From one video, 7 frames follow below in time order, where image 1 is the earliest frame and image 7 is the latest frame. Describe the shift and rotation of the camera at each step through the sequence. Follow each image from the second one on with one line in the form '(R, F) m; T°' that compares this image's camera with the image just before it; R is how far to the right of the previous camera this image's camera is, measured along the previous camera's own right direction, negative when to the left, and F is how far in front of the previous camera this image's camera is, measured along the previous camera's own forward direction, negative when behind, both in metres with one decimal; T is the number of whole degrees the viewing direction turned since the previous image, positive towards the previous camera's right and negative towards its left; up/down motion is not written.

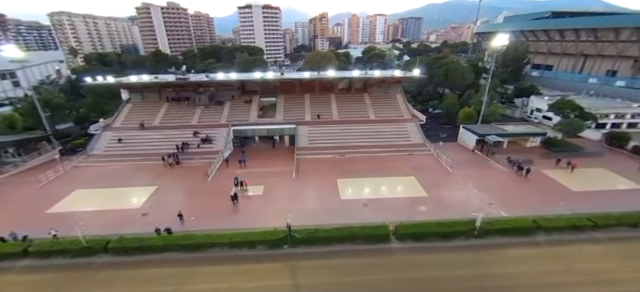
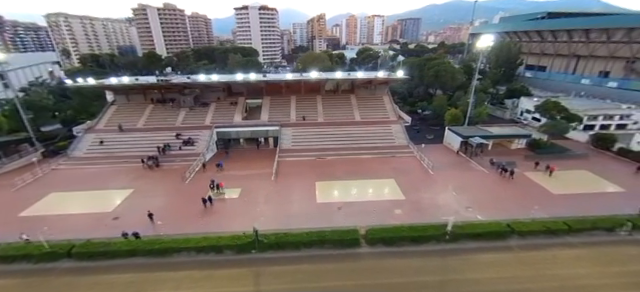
(+1.9, +0.2) m; 0°
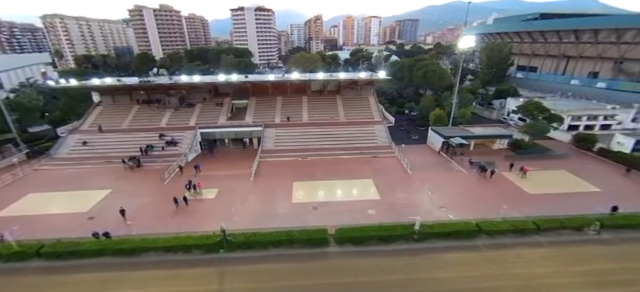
(+1.9, -0.1) m; 0°
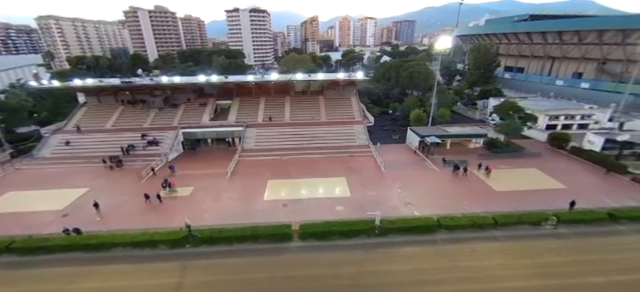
(+2.2, -0.5) m; 0°
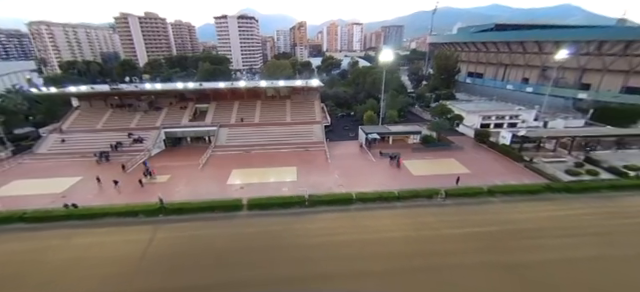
(+4.2, -4.9) m; +1°
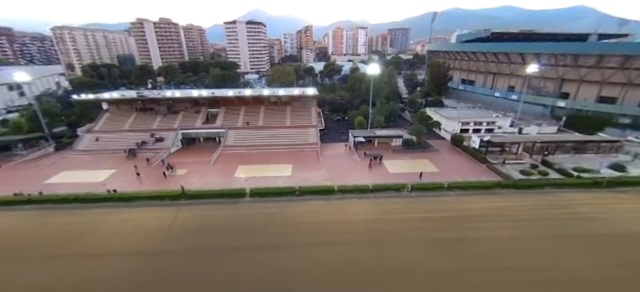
(+1.8, -4.9) m; -1°
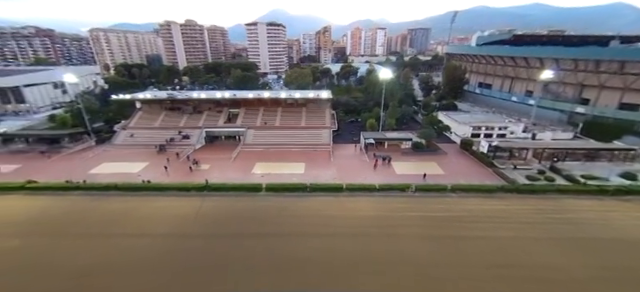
(+0.6, -2.2) m; -4°
